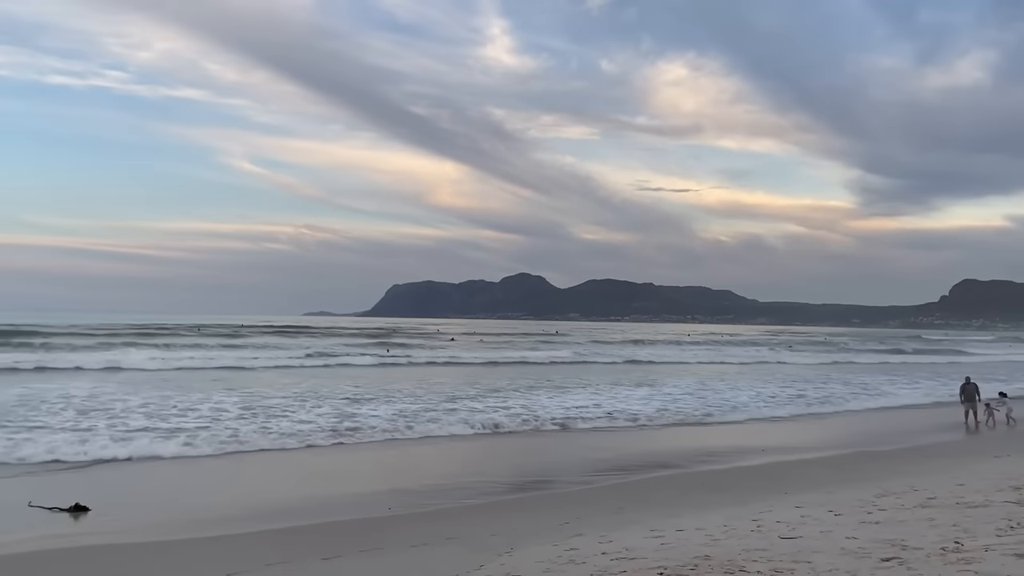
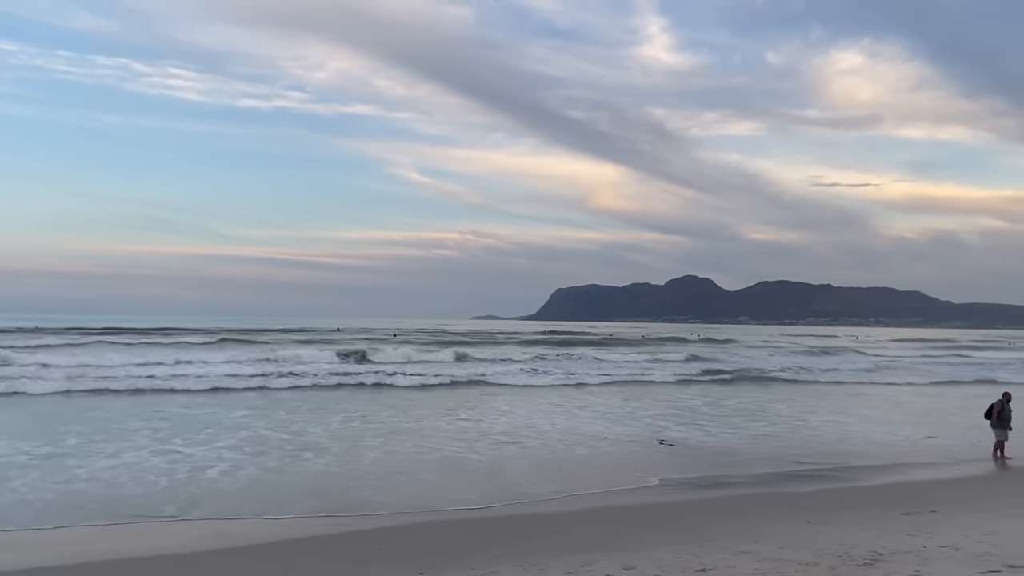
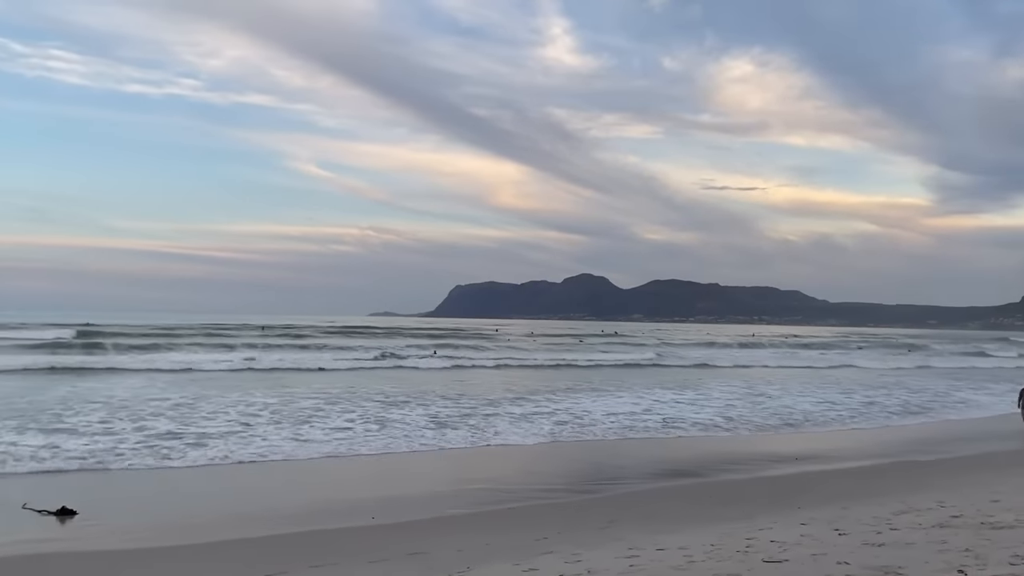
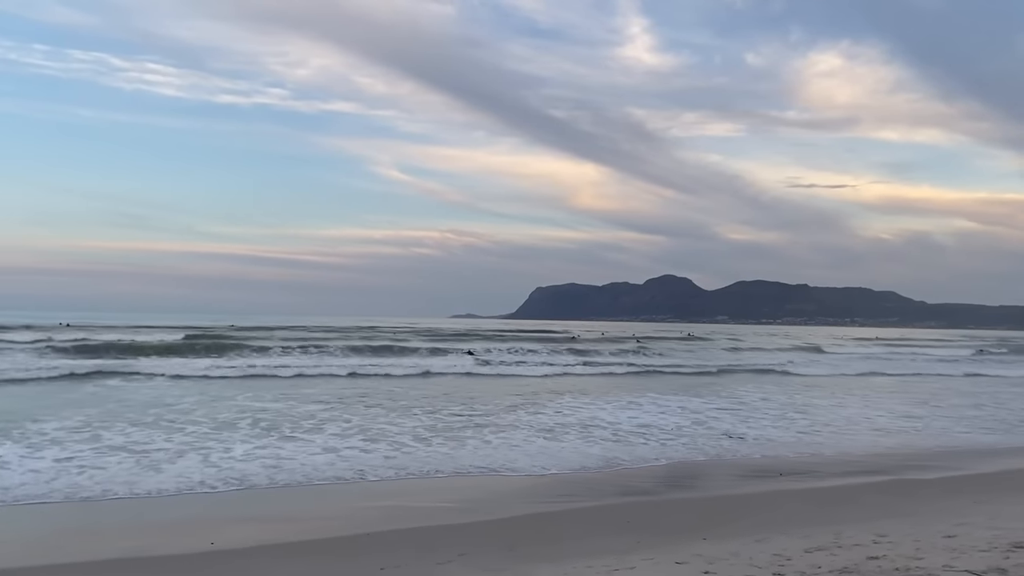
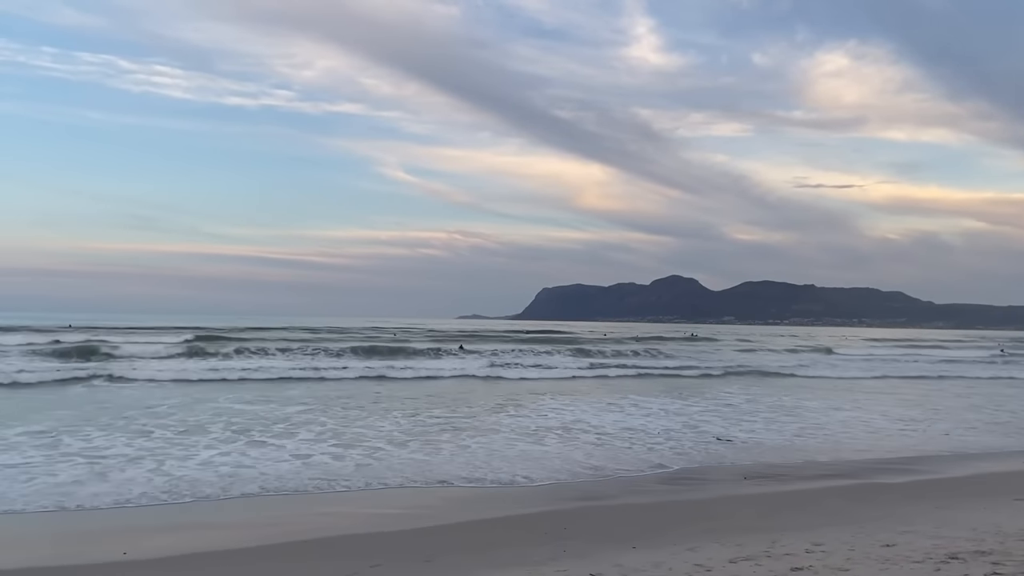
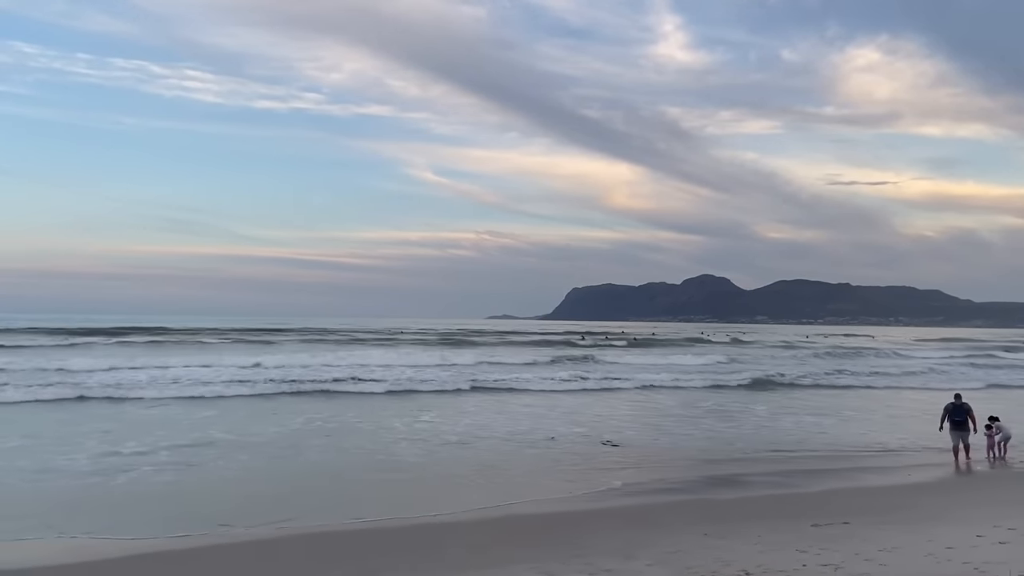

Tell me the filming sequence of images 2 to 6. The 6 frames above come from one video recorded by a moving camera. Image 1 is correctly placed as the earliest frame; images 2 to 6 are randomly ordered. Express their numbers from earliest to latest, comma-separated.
3, 4, 5, 2, 6
